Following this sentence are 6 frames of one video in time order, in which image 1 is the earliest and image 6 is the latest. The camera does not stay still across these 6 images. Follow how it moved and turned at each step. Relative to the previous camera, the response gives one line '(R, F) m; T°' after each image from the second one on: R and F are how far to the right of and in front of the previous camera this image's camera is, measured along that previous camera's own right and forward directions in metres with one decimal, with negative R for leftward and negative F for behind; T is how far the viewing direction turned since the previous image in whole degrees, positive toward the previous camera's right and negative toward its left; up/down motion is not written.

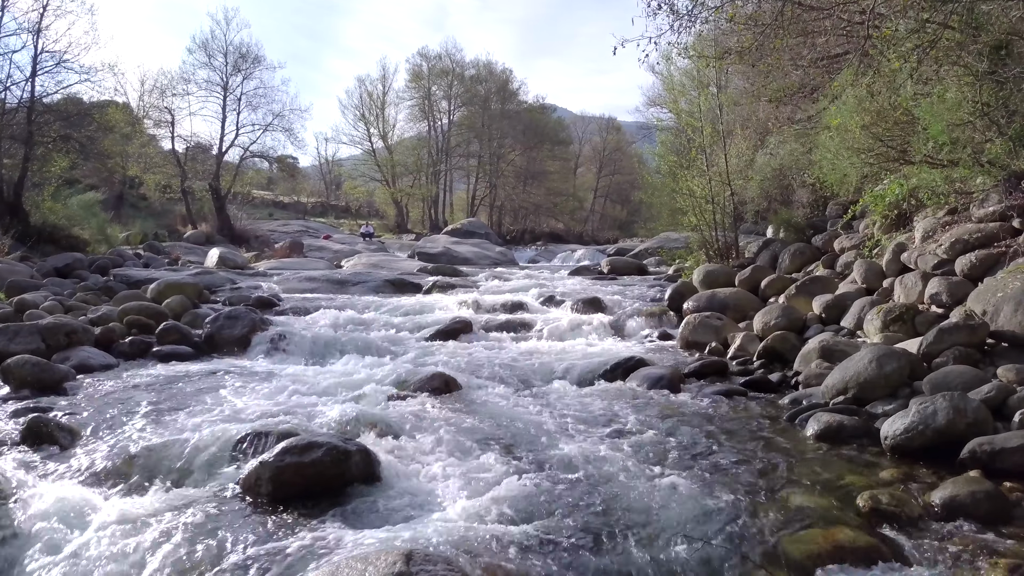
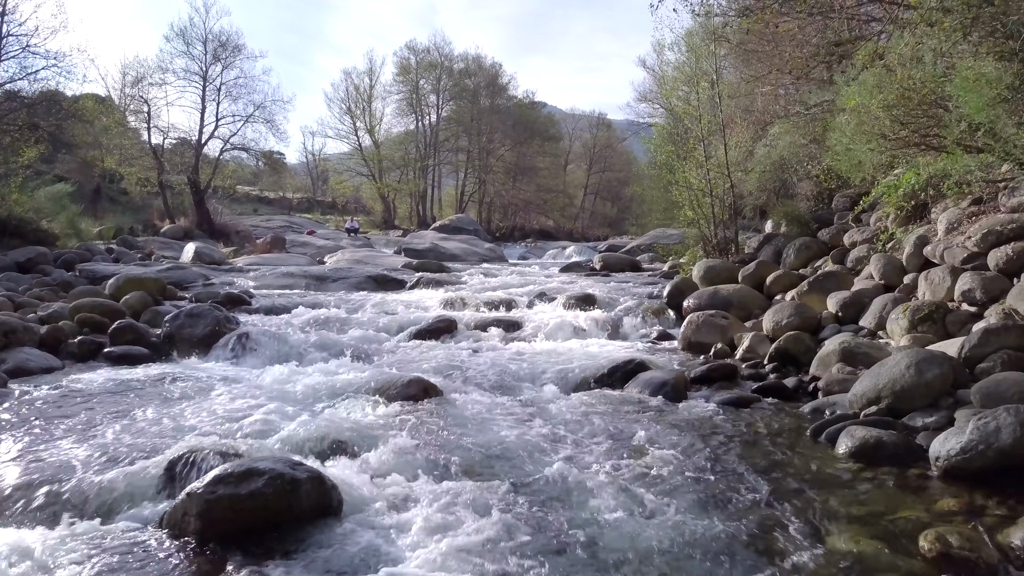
(0.0, +0.9) m; +1°
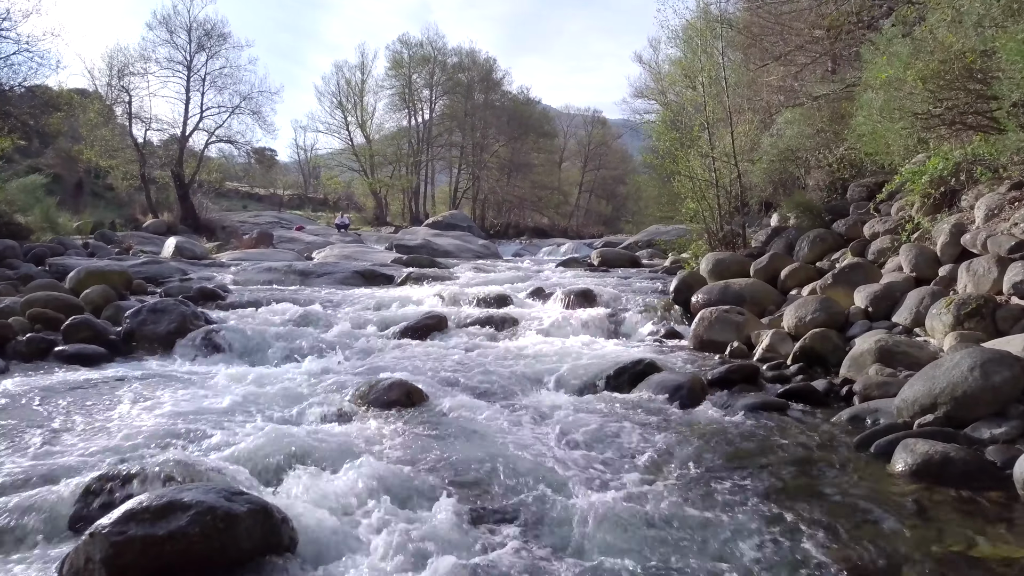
(0.0, +0.9) m; +1°
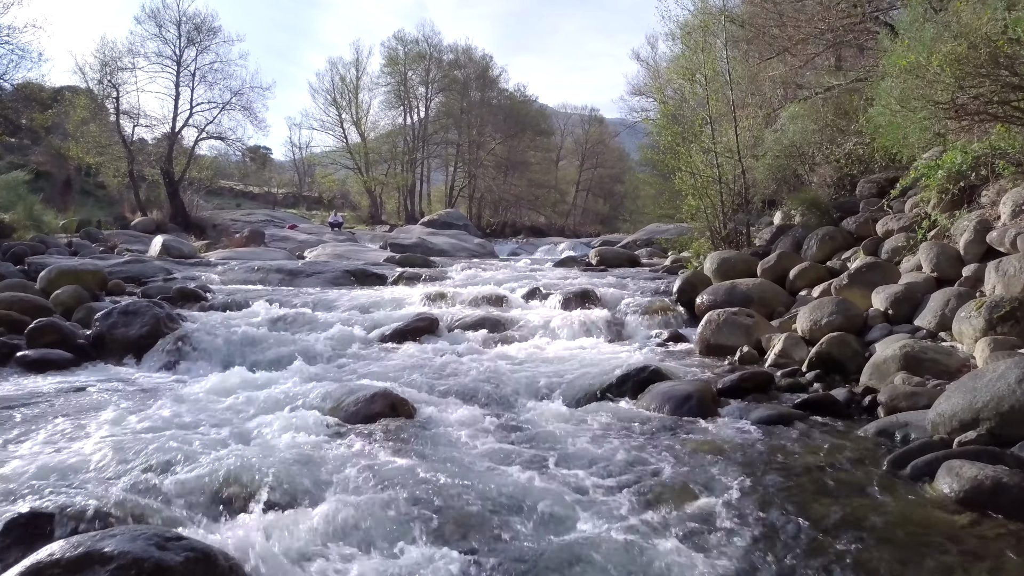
(0.0, +0.5) m; 0°
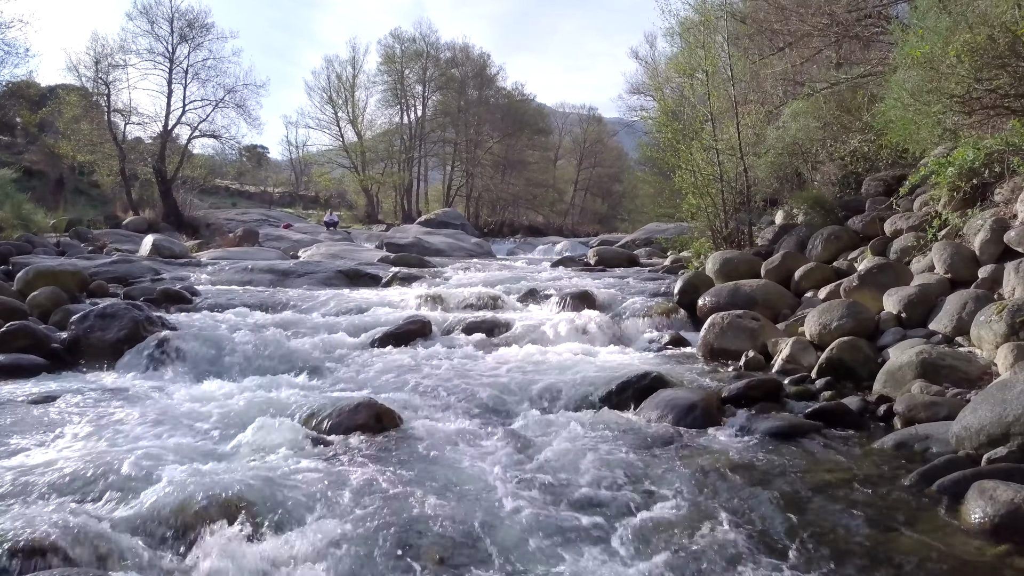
(0.0, +0.4) m; 0°
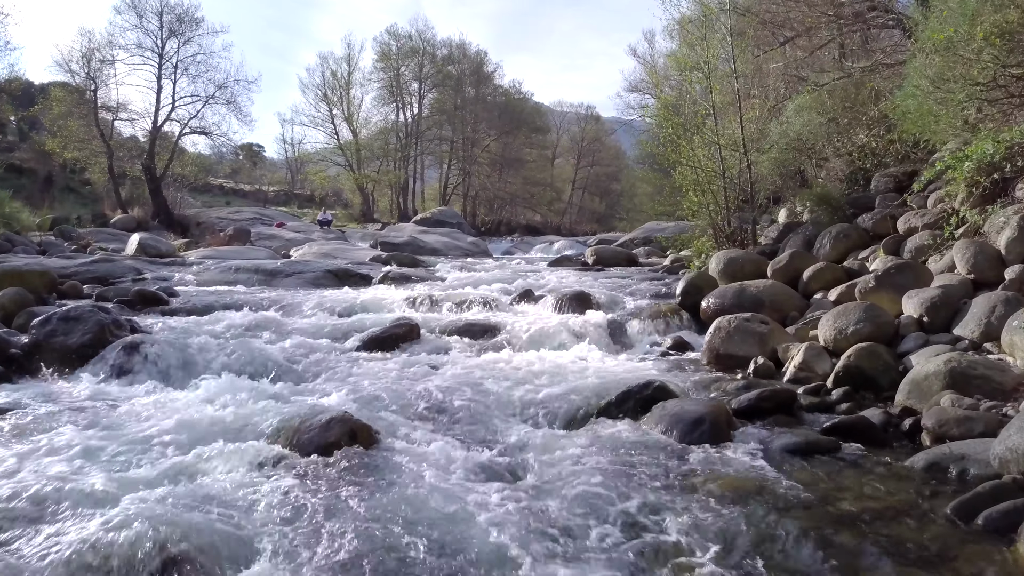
(+0.1, +0.5) m; 0°
